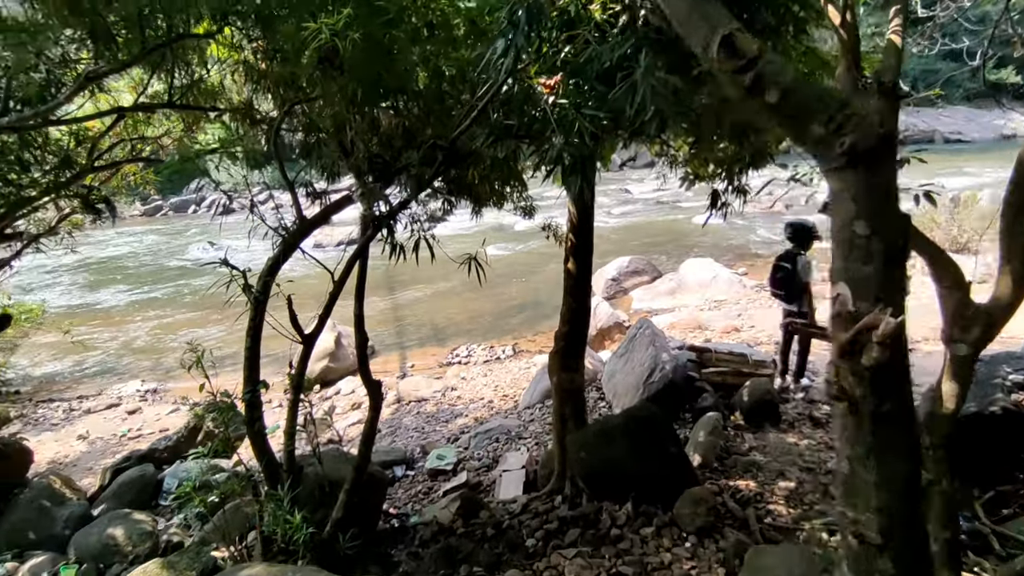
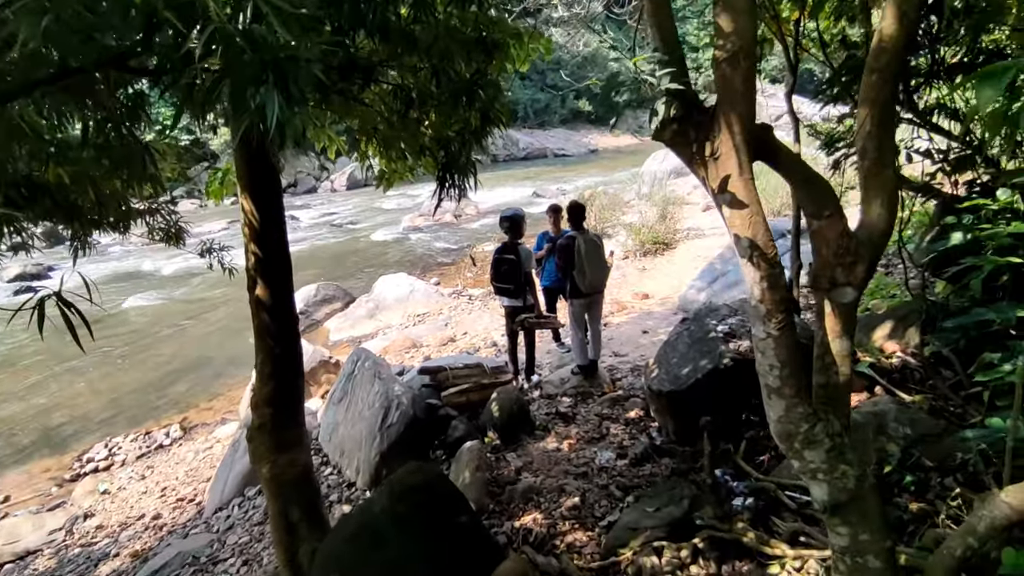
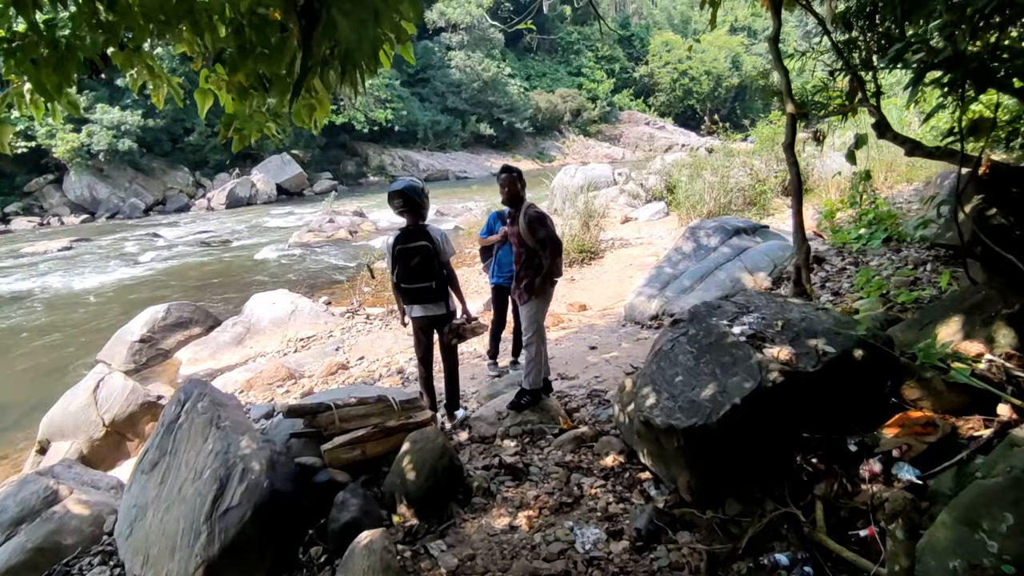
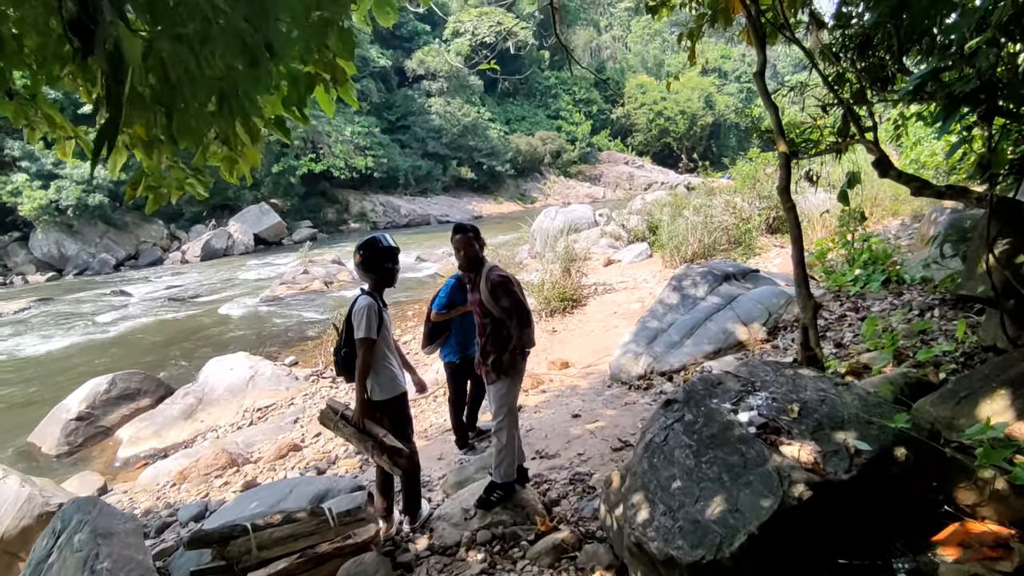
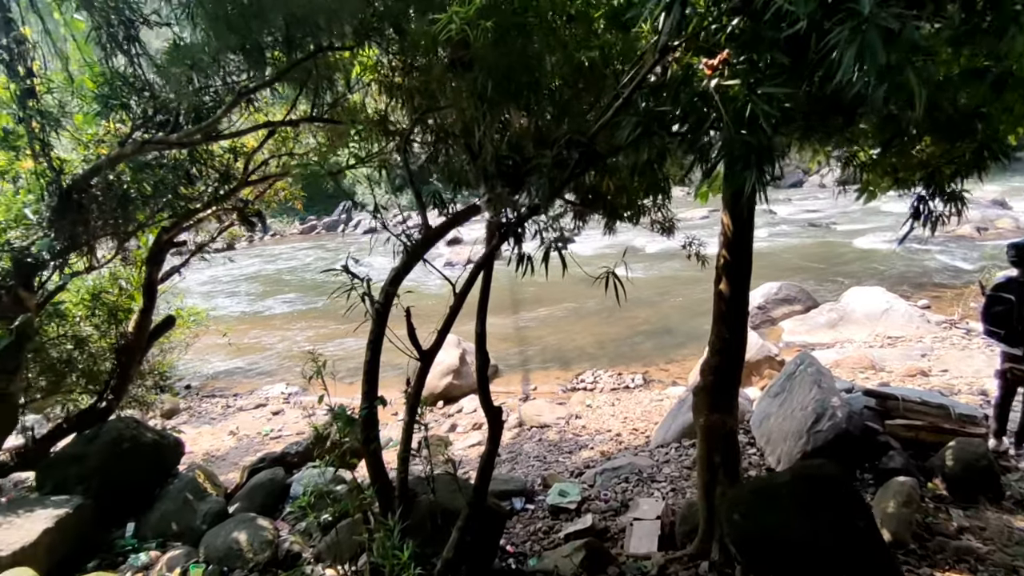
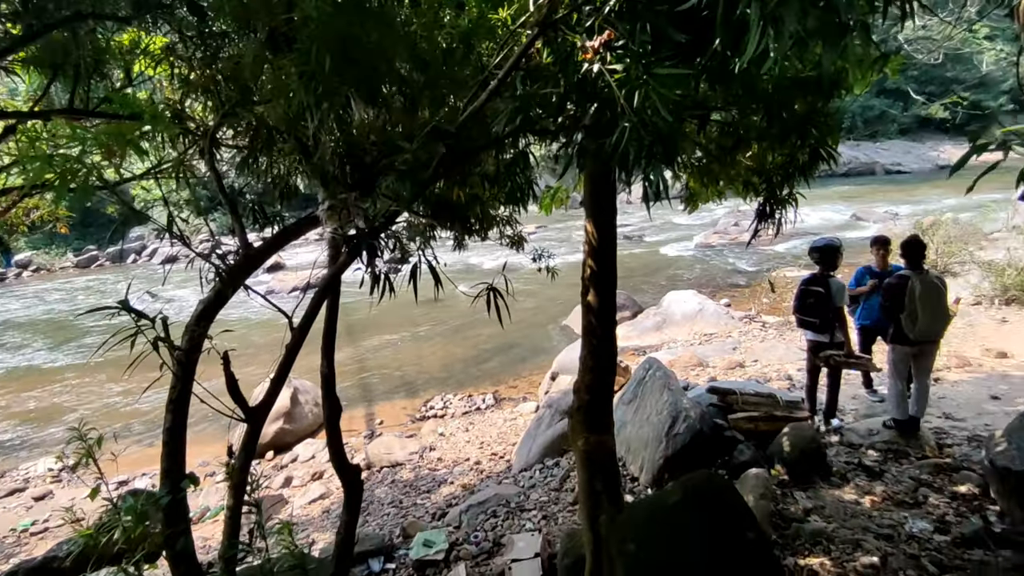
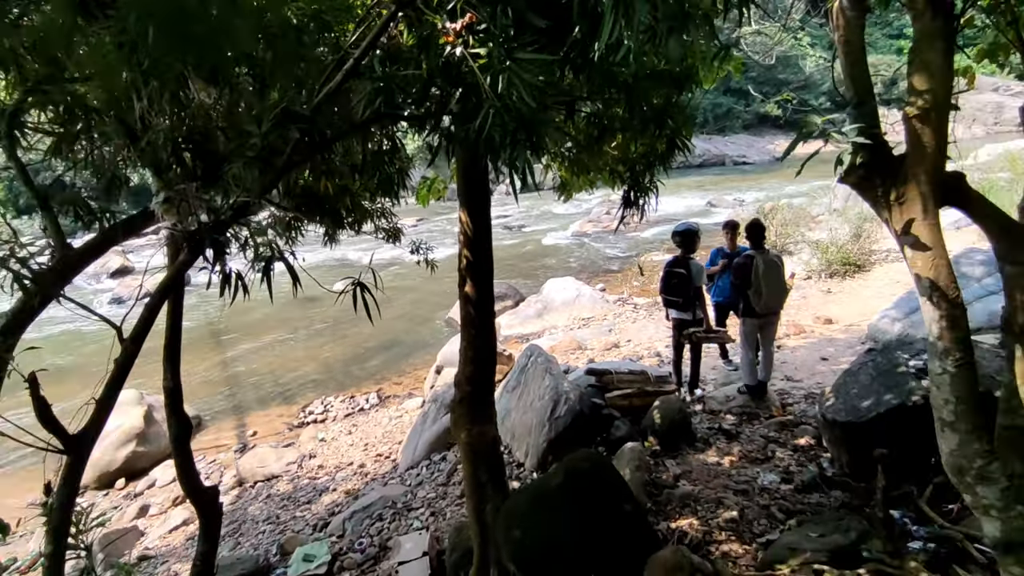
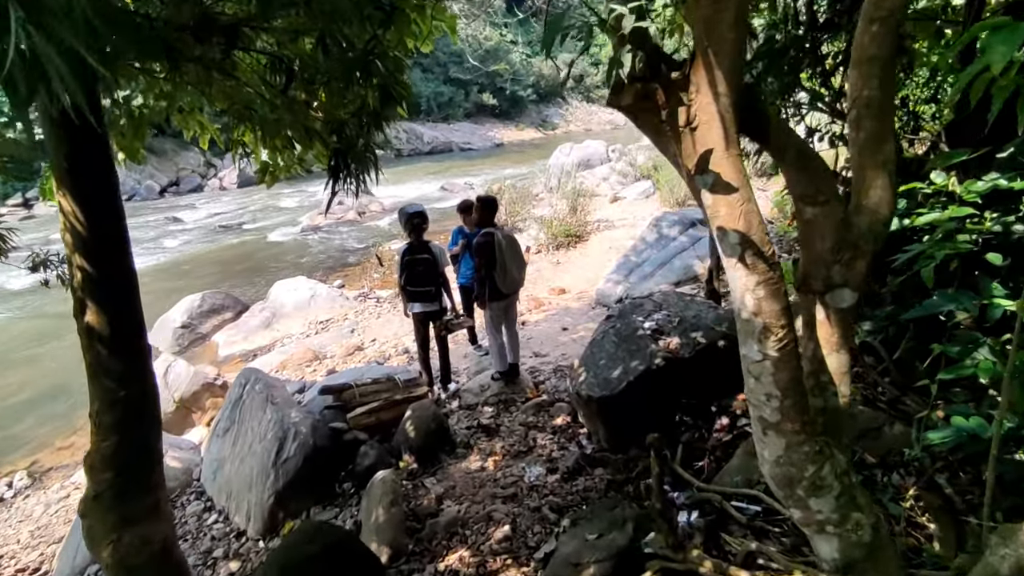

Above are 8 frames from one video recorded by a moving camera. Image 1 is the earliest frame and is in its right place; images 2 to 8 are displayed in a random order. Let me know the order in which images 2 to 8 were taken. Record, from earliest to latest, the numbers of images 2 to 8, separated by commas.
5, 6, 7, 2, 8, 3, 4
